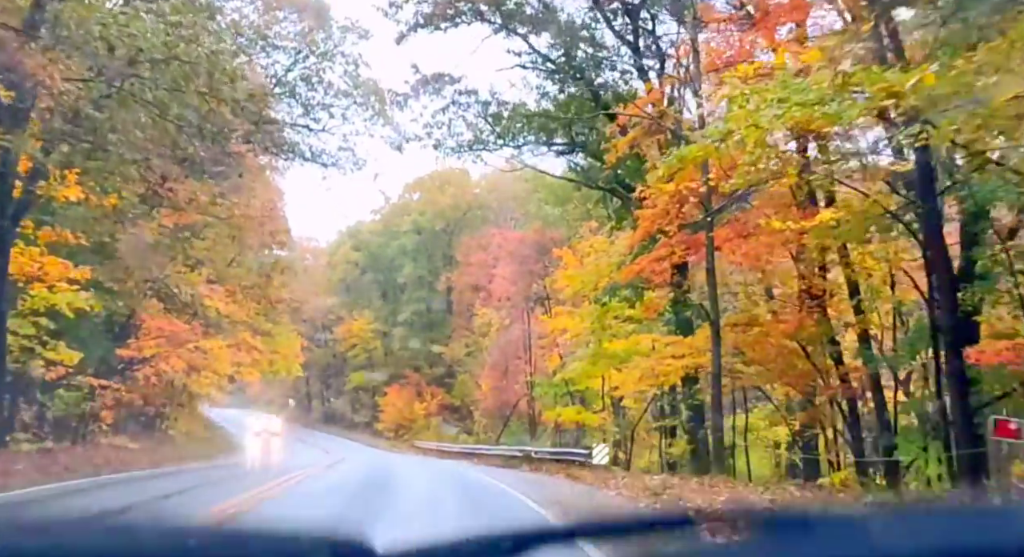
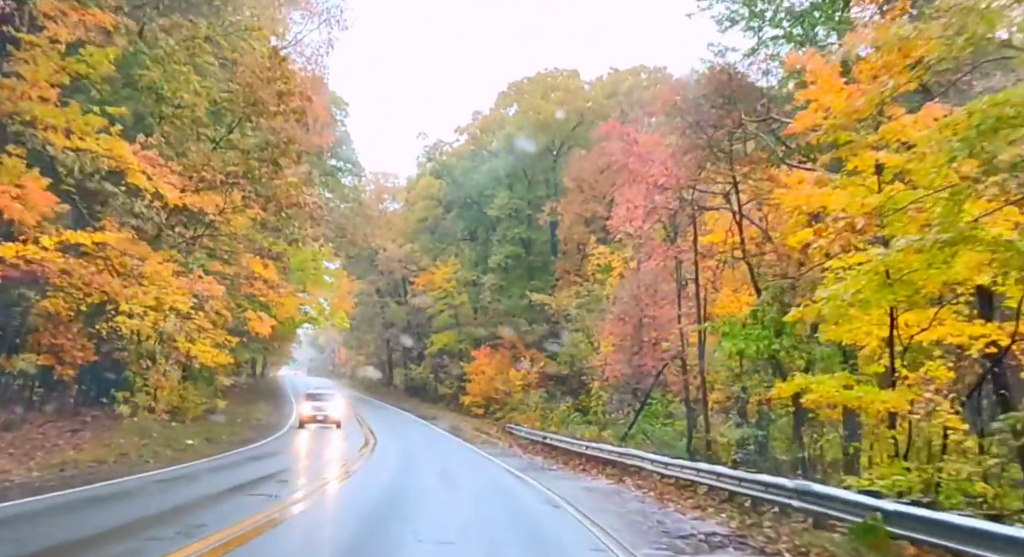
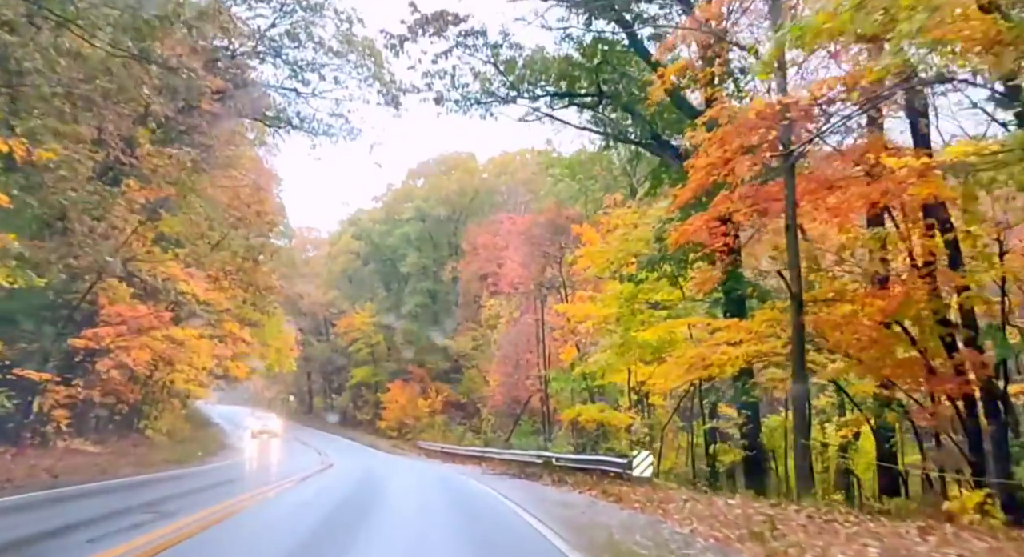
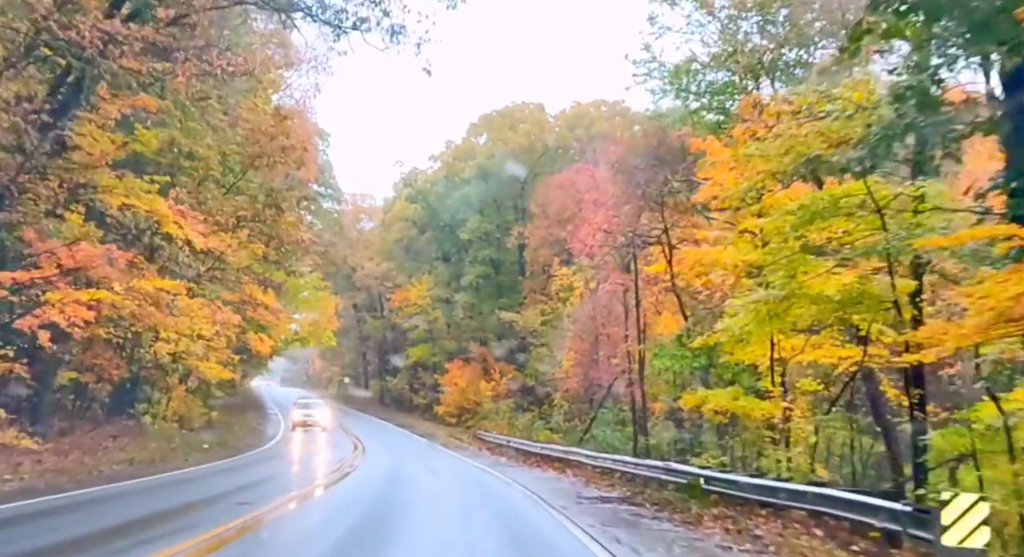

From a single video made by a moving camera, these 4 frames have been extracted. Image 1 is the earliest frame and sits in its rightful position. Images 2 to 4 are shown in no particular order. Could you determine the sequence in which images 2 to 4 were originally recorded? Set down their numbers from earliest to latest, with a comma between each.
3, 4, 2
